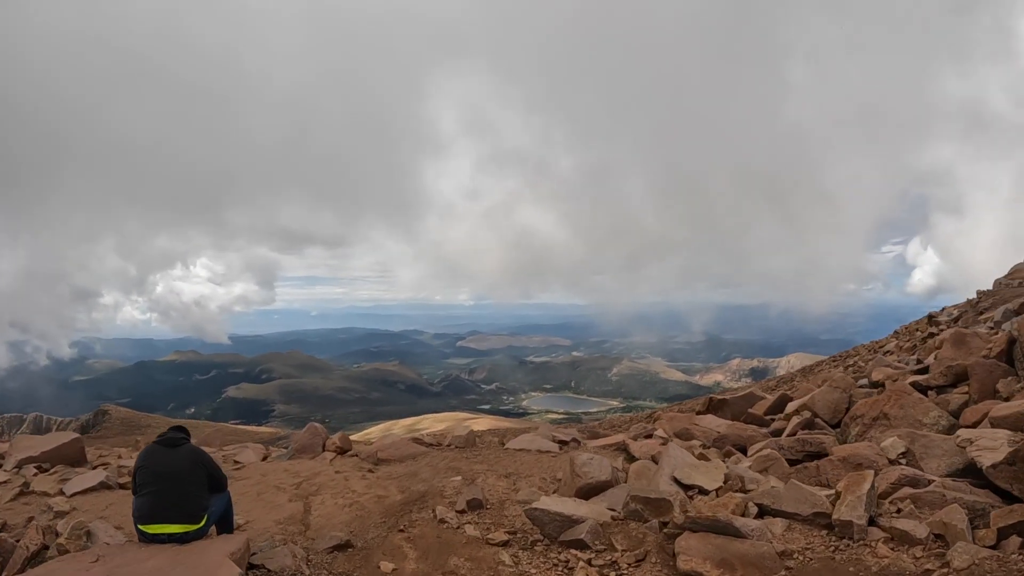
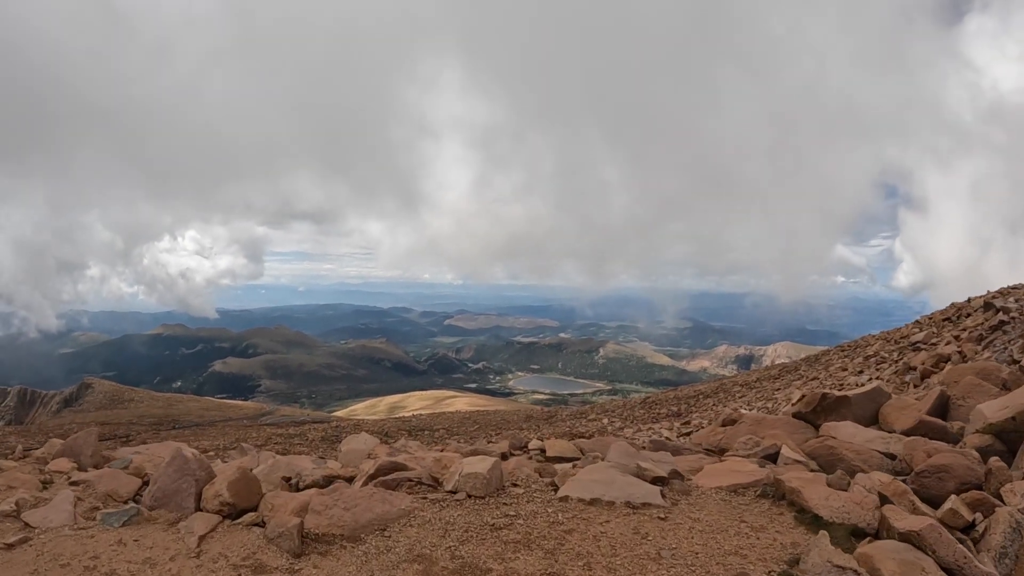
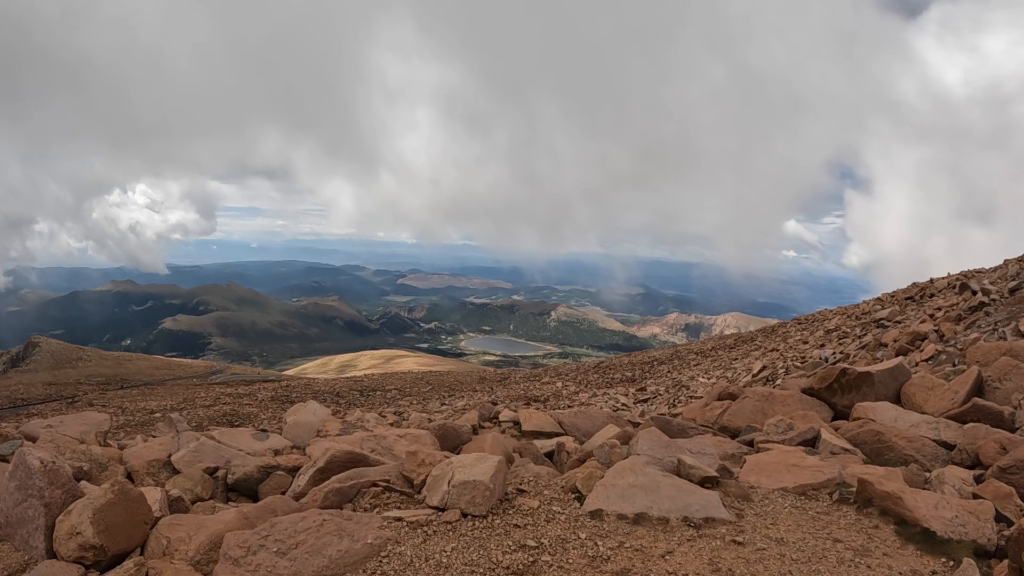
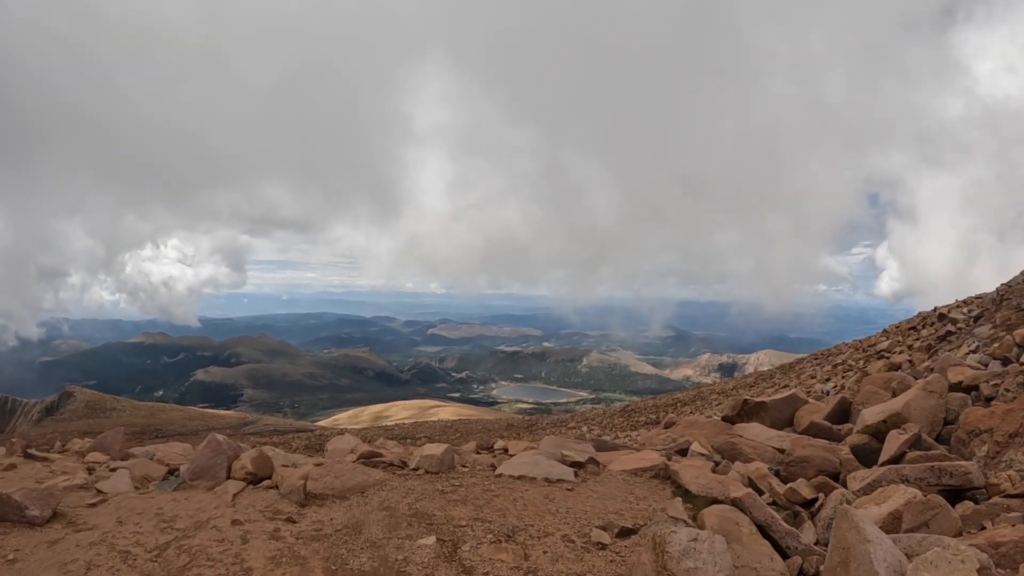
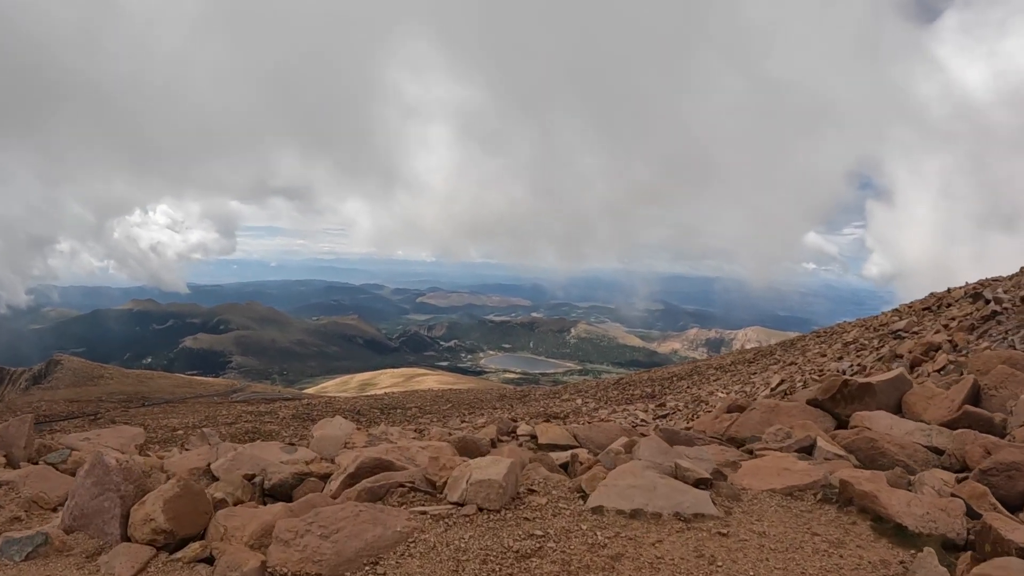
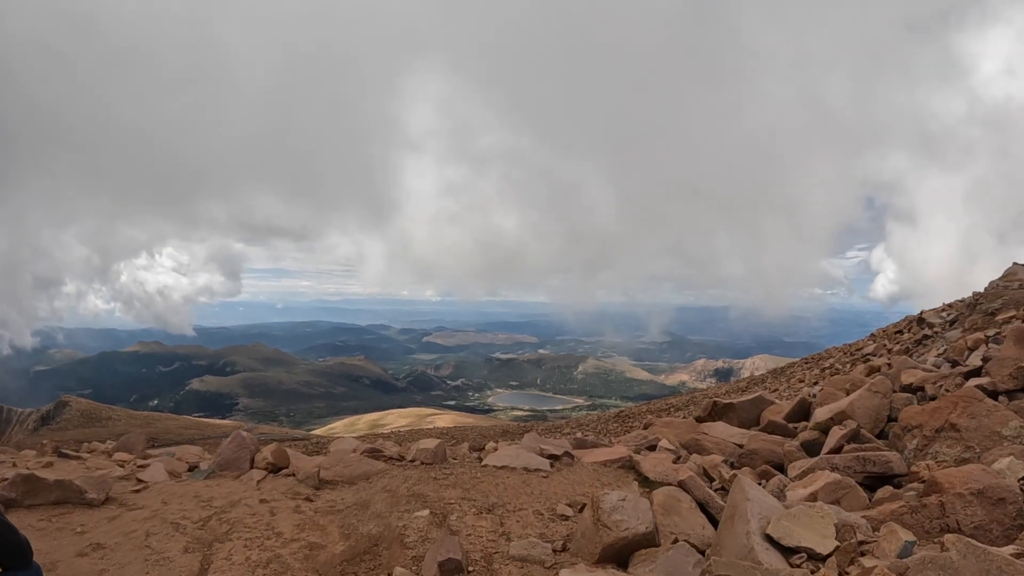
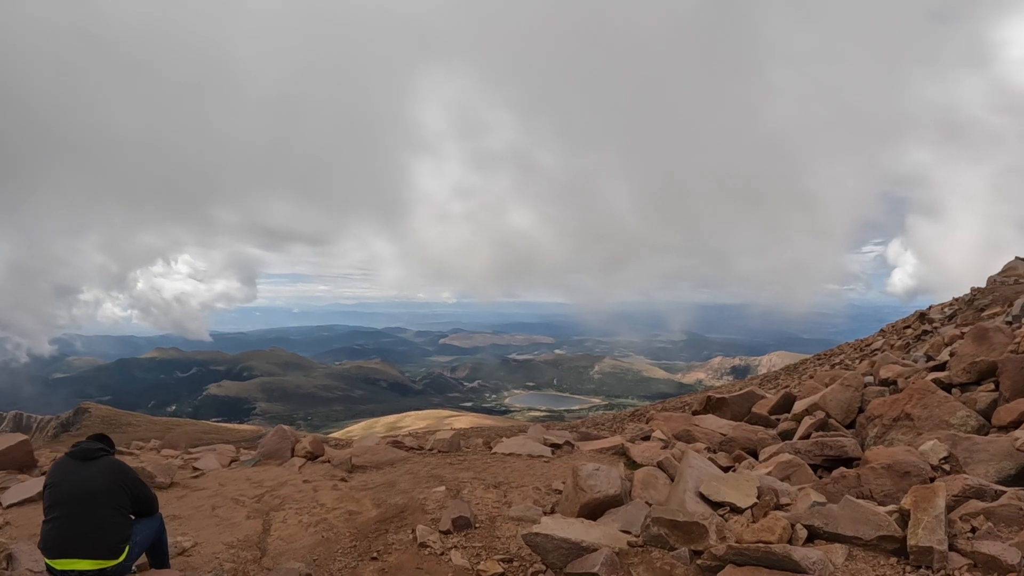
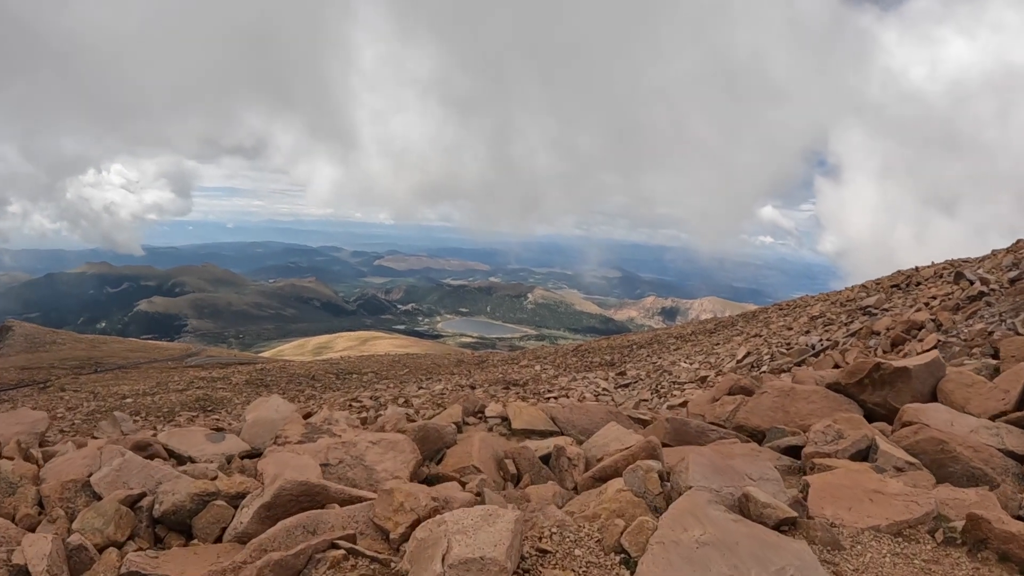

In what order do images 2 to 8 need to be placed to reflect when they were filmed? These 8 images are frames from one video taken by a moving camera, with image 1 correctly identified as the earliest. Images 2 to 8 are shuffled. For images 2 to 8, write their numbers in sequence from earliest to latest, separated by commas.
7, 6, 4, 2, 5, 3, 8
